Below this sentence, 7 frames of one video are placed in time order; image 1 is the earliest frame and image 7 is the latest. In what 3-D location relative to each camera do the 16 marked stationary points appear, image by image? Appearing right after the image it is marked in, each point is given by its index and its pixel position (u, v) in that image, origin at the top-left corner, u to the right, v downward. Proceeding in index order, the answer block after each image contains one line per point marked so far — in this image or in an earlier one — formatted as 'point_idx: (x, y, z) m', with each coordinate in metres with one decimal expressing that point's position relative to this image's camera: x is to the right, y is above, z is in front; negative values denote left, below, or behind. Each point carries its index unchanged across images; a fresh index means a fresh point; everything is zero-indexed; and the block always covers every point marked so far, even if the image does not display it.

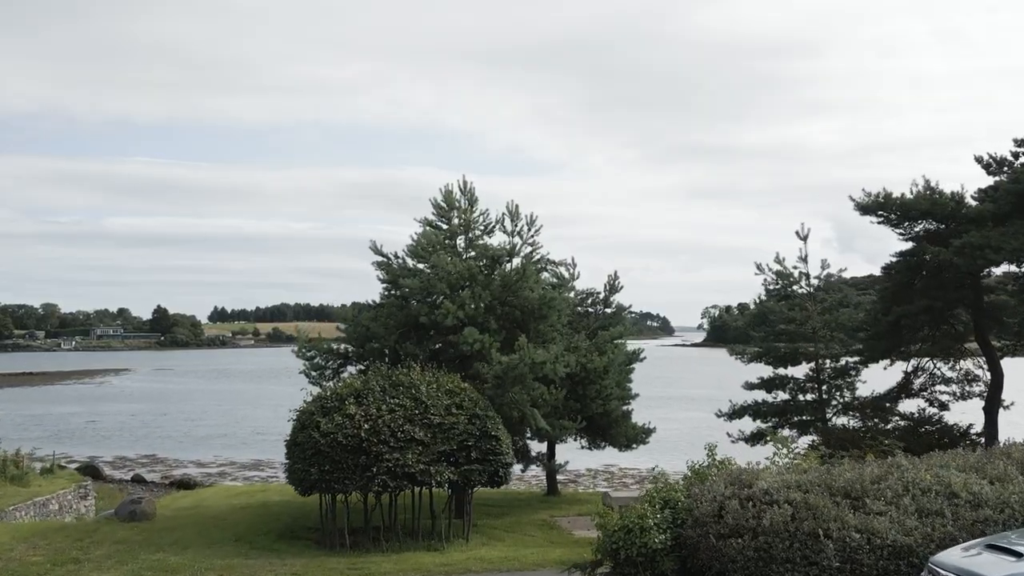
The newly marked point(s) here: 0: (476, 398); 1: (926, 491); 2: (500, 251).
0: (-0.7, -2.1, +15.1) m
1: (+4.4, -2.2, +8.6) m
2: (-0.3, +0.8, +17.5) m
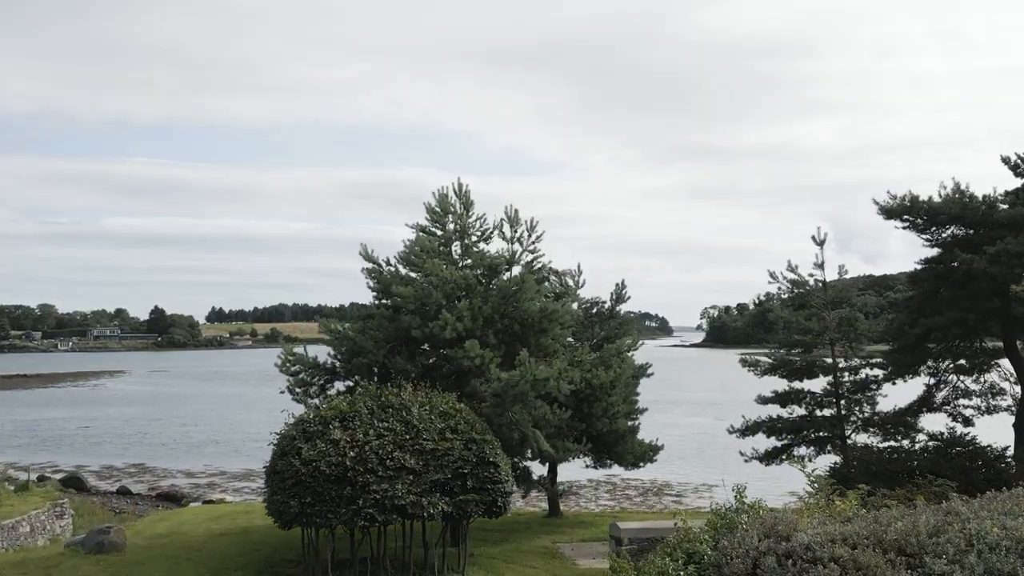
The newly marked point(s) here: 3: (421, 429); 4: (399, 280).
0: (-0.7, -2.3, +13.9) m
1: (+4.4, -2.4, +7.4) m
2: (-0.3, +0.6, +16.3) m
3: (-1.5, -2.3, +13.2) m
4: (-2.3, +0.2, +15.9) m
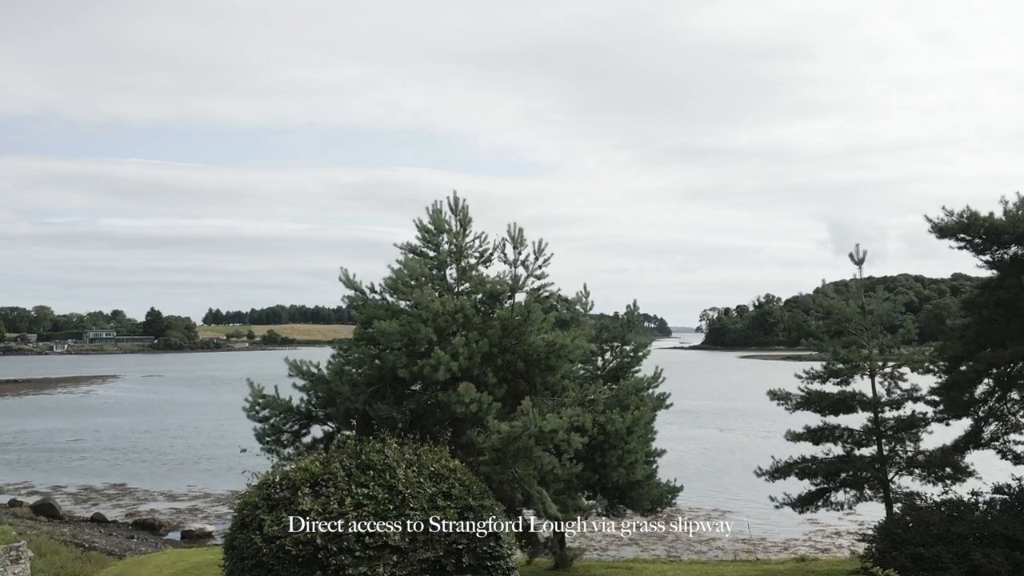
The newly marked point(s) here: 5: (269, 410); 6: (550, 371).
0: (-0.6, -2.8, +11.7) m
1: (+4.5, -2.9, +5.3) m
2: (-0.2, 0.0, +14.2) m
3: (-1.4, -2.8, +11.0) m
4: (-2.2, -0.4, +13.8) m
5: (-4.2, -2.1, +14.0) m
6: (+0.7, -1.4, +13.9) m
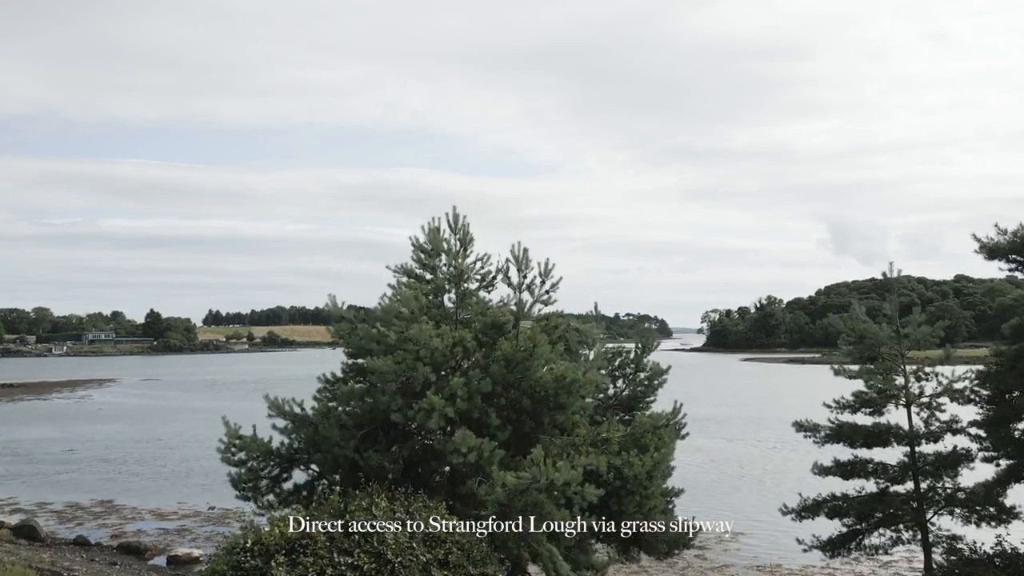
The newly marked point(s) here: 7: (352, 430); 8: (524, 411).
0: (-0.5, -3.3, +10.3) m
1: (+4.6, -3.4, +3.9) m
2: (-0.1, -0.4, +12.7) m
3: (-1.4, -3.3, +9.6) m
4: (-2.1, -0.8, +12.4) m
5: (-4.1, -2.6, +12.6) m
6: (+0.7, -1.9, +12.5) m
7: (-2.3, -2.1, +11.8) m
8: (+0.2, -1.9, +12.4) m
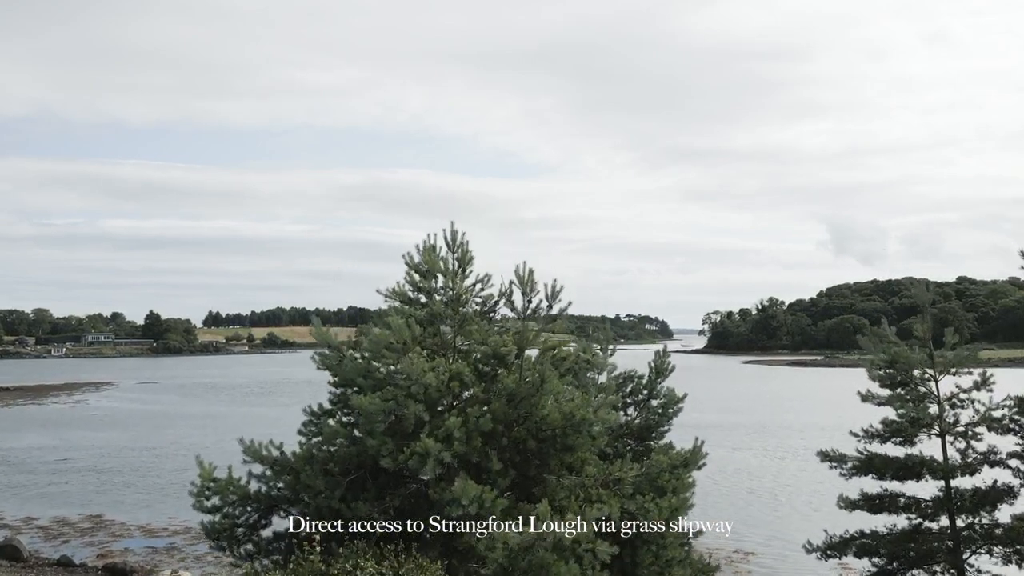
0: (-0.5, -3.6, +9.1) m
1: (+4.6, -3.7, +2.7) m
2: (-0.1, -0.8, +11.5) m
3: (-1.3, -3.7, +8.4) m
4: (-2.1, -1.2, +11.1) m
5: (-4.1, -3.0, +11.4) m
6: (+0.8, -2.3, +11.3) m
7: (-2.3, -2.4, +10.6) m
8: (+0.2, -2.3, +11.2) m
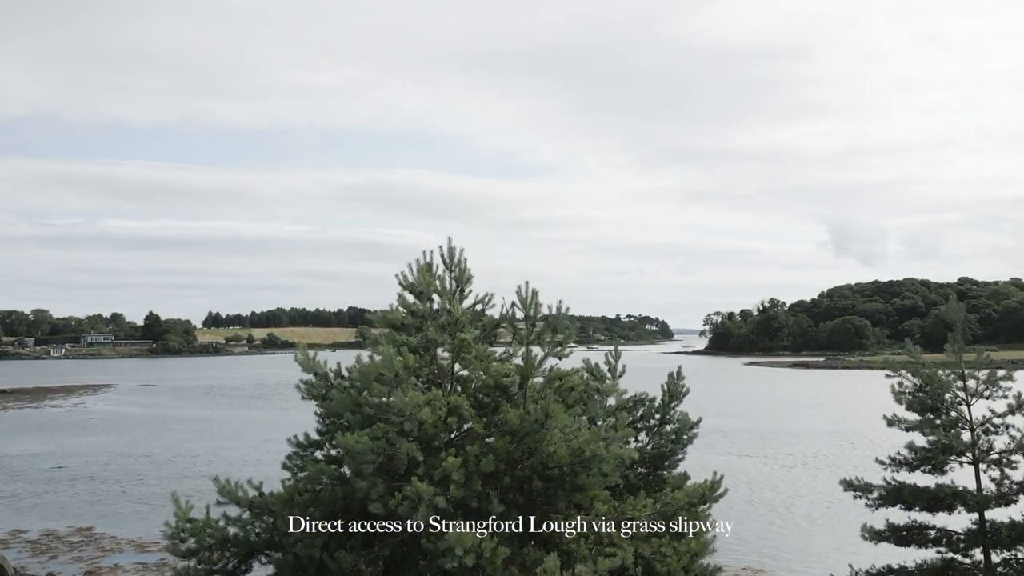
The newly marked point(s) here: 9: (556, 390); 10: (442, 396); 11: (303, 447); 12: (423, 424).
0: (-0.5, -4.0, +8.1) m
1: (+4.7, -4.0, +1.7) m
2: (-0.1, -1.1, +10.5) m
3: (-1.3, -4.0, +7.4) m
4: (-2.0, -1.5, +10.2) m
5: (-4.1, -3.3, +10.4) m
6: (+0.8, -2.6, +10.3) m
7: (-2.2, -2.8, +9.6) m
8: (+0.3, -2.6, +10.2) m
9: (+0.6, -1.3, +10.7) m
10: (-0.9, -1.3, +10.2) m
11: (-3.0, -2.3, +11.6) m
12: (-1.0, -1.6, +9.6) m
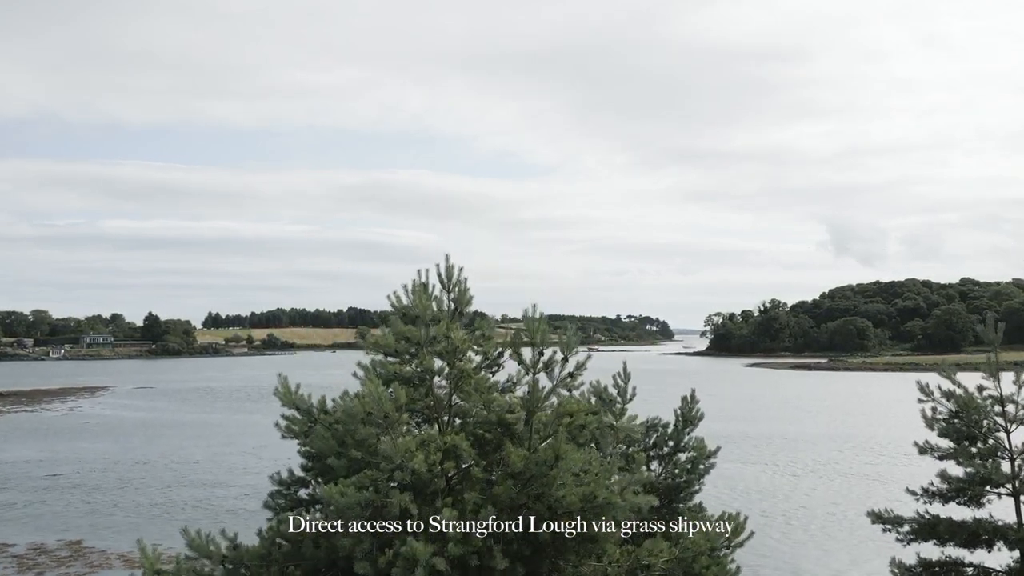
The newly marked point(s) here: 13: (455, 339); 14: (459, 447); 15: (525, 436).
0: (-0.4, -4.2, +7.0) m
1: (+4.7, -4.3, +0.6) m
2: (0.0, -1.4, +9.5) m
3: (-1.2, -4.3, +6.4) m
4: (-2.0, -1.8, +9.1) m
5: (-4.0, -3.6, +9.3) m
6: (+0.9, -2.9, +9.2) m
7: (-2.2, -3.0, +8.6) m
8: (+0.3, -2.9, +9.1) m
9: (+0.6, -1.6, +9.6) m
10: (-0.8, -1.6, +9.1) m
11: (-3.0, -2.6, +10.6) m
12: (-1.0, -1.9, +8.6) m
13: (-0.7, -0.7, +10.1) m
14: (-0.6, -1.7, +8.9) m
15: (+0.2, -1.7, +9.4) m
